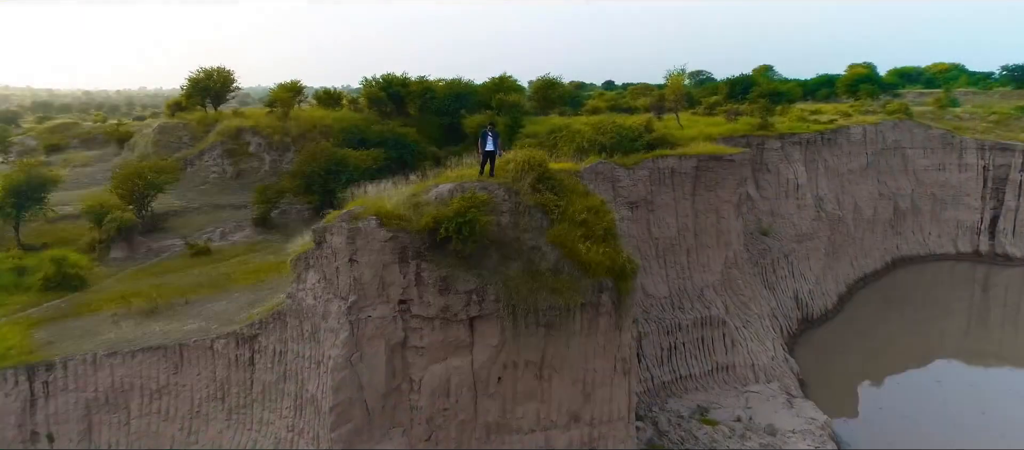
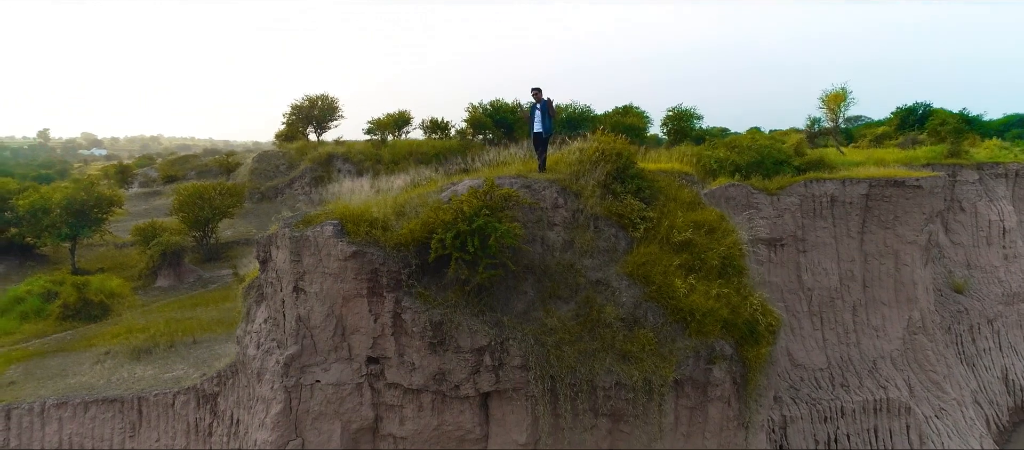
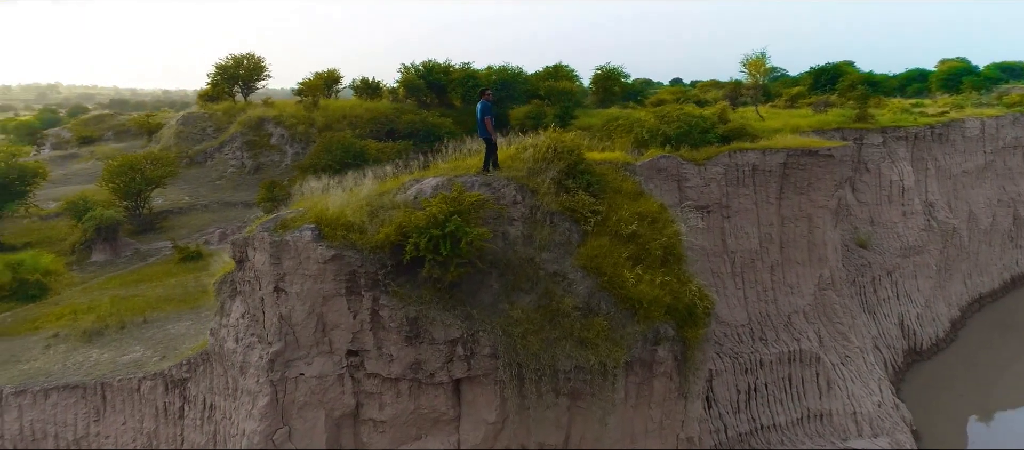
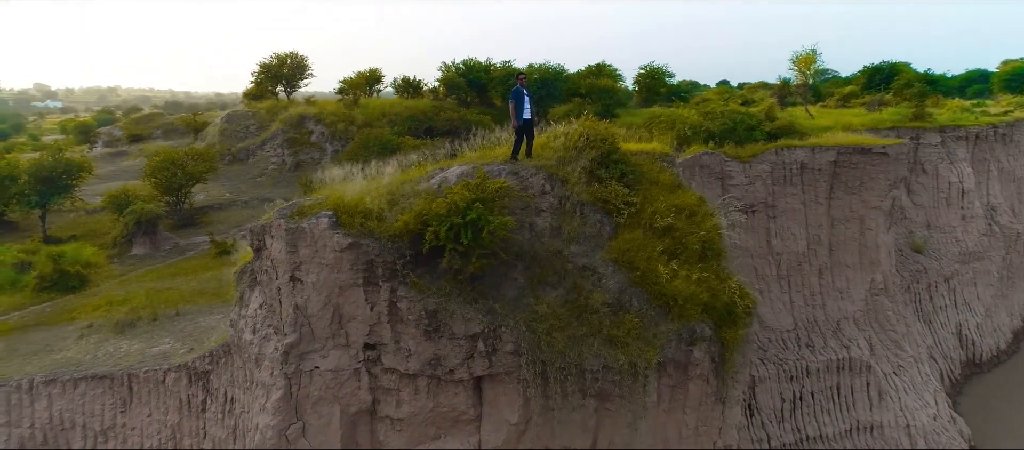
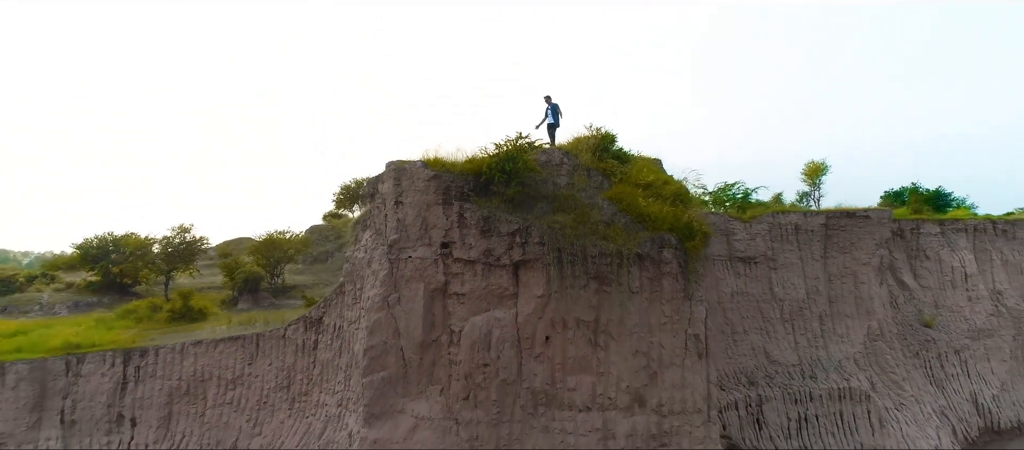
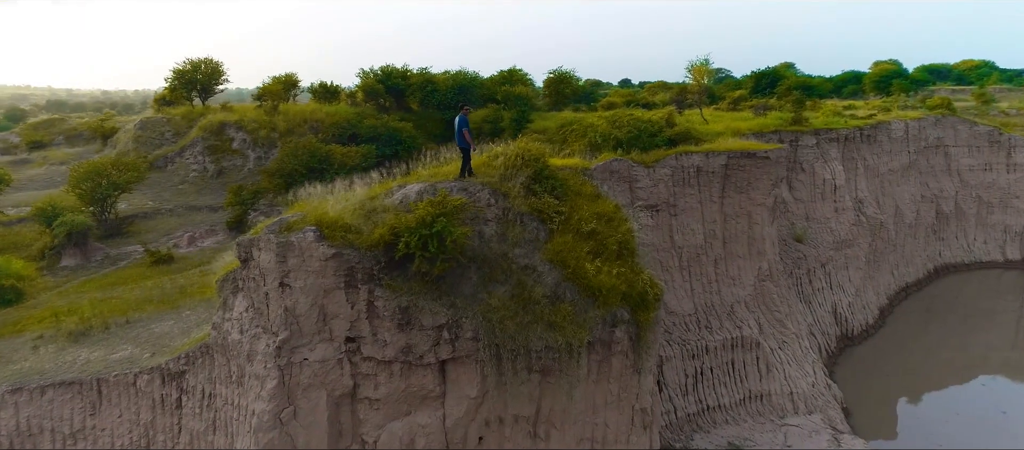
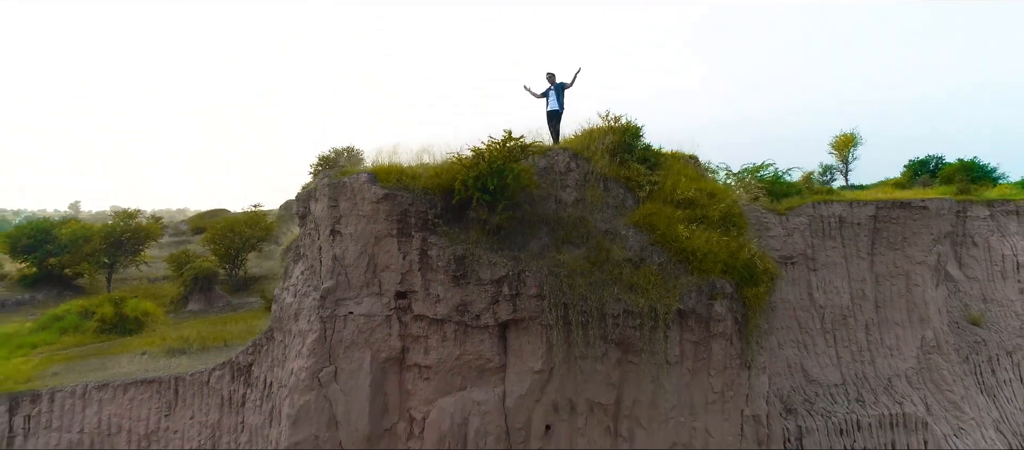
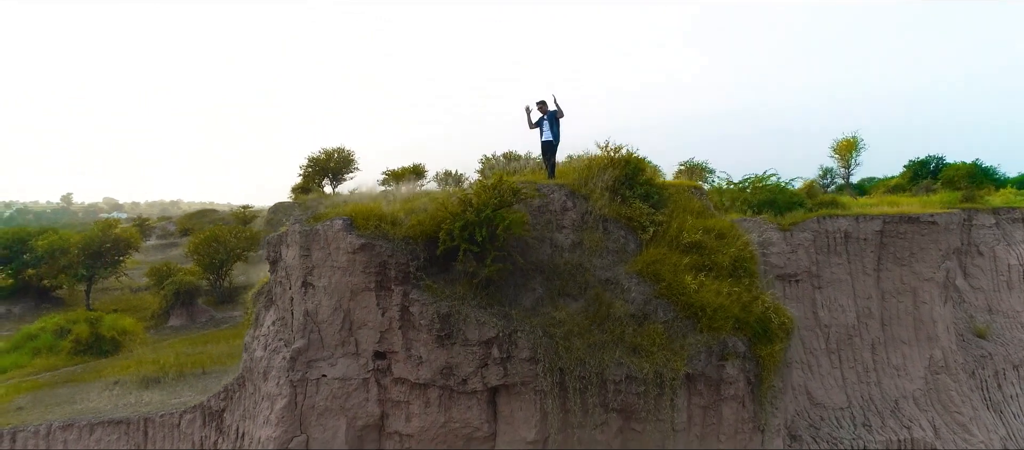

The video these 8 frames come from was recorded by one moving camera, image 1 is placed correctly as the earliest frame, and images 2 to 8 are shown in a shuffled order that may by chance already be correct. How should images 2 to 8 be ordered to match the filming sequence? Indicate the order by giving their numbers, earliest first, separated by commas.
6, 3, 4, 2, 8, 7, 5
